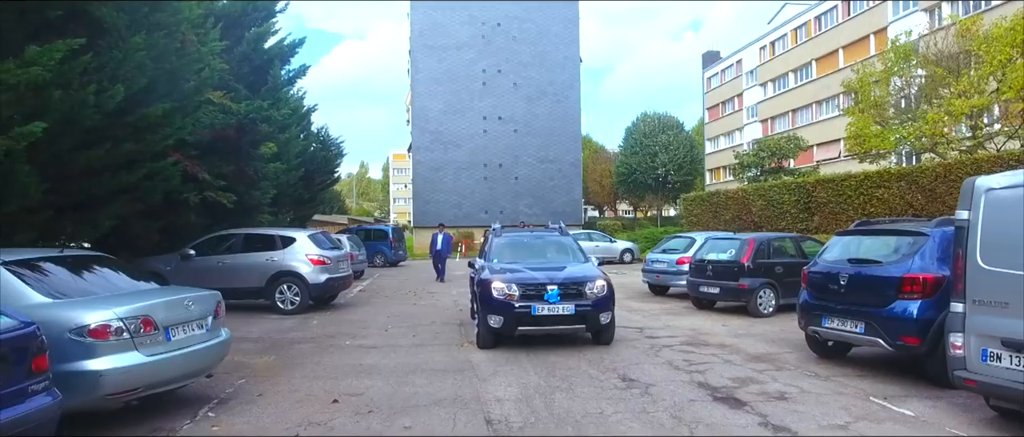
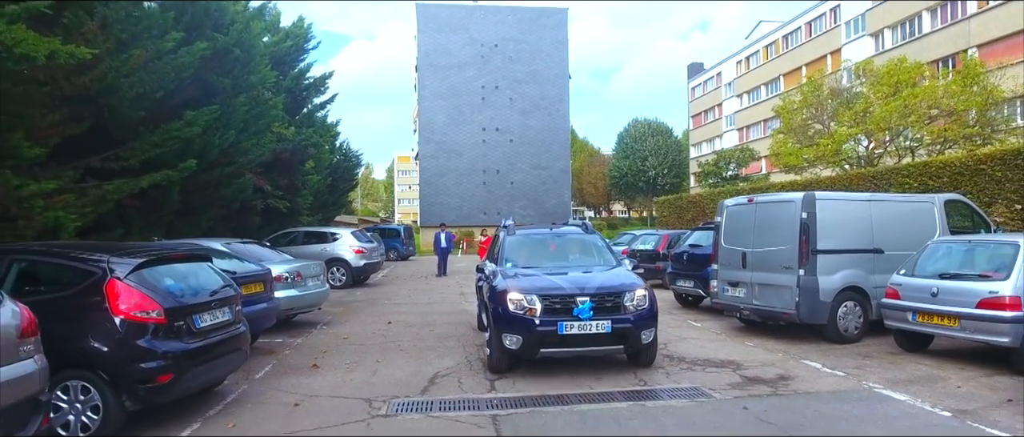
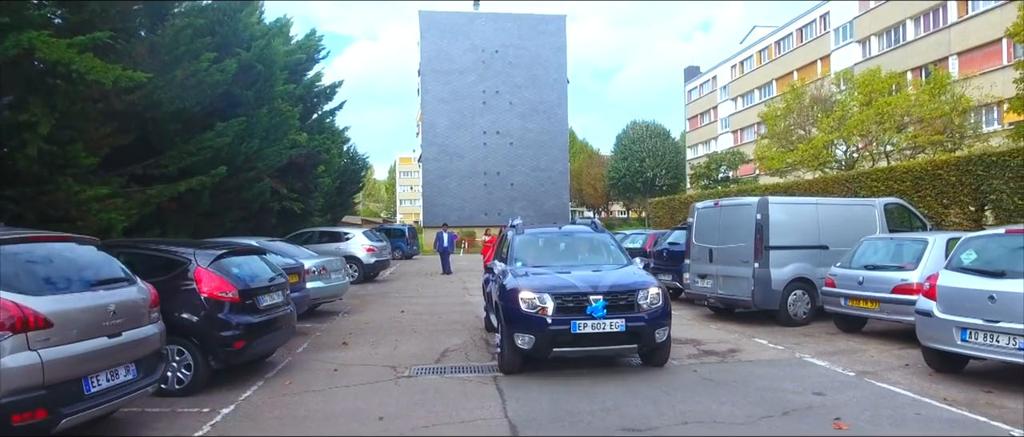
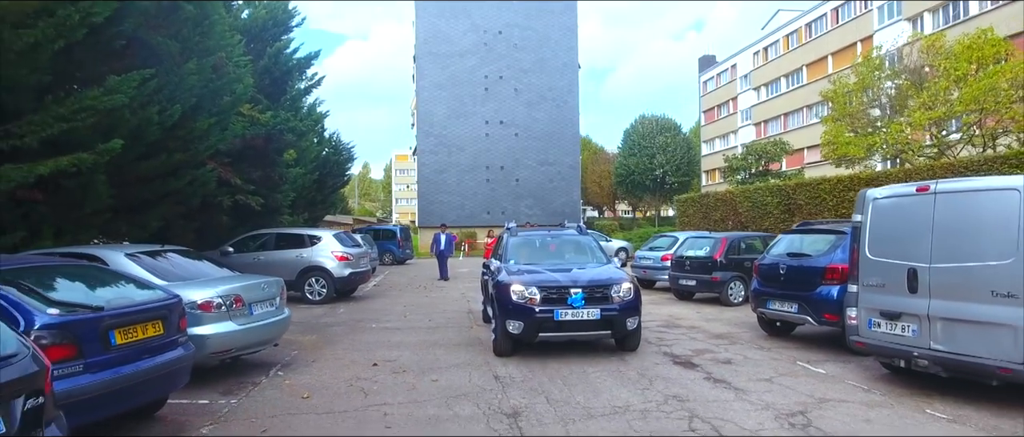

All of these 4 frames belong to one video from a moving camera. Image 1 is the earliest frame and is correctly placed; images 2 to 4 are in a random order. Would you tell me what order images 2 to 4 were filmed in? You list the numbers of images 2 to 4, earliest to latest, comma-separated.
4, 2, 3
